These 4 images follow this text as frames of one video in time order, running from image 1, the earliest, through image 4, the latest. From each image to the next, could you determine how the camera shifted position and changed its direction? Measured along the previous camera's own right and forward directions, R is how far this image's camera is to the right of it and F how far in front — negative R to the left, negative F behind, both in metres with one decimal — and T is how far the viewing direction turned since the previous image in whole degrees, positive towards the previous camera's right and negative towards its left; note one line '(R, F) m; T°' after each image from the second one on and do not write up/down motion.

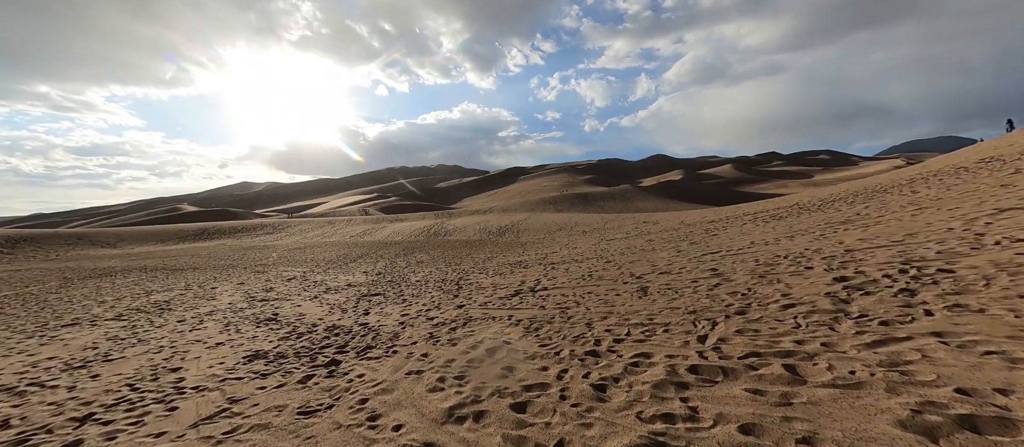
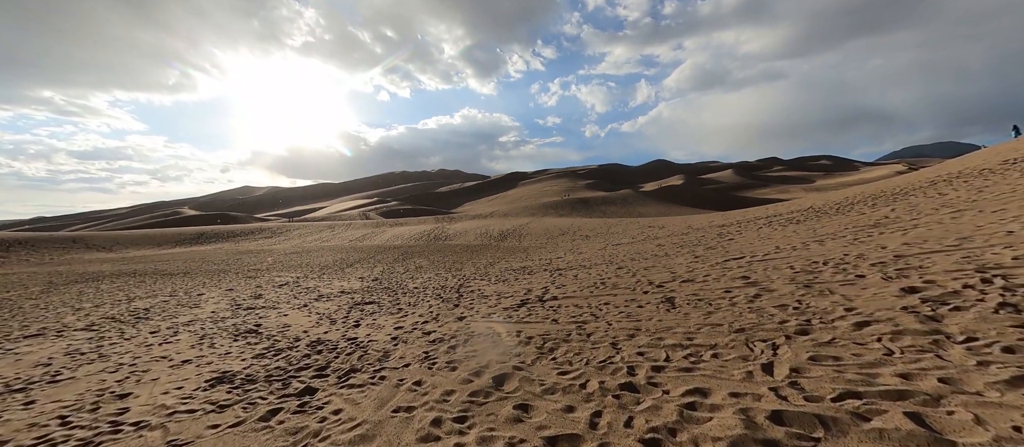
(-0.1, +0.9) m; 0°
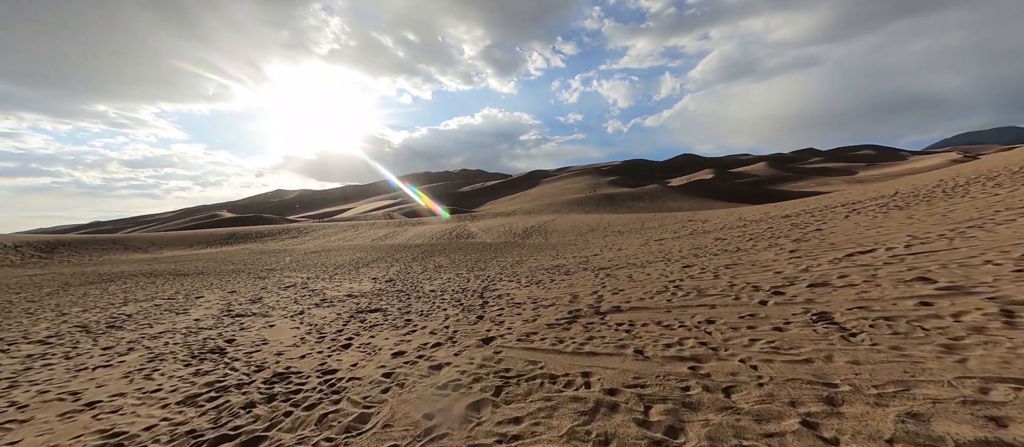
(-0.4, +2.4) m; -3°
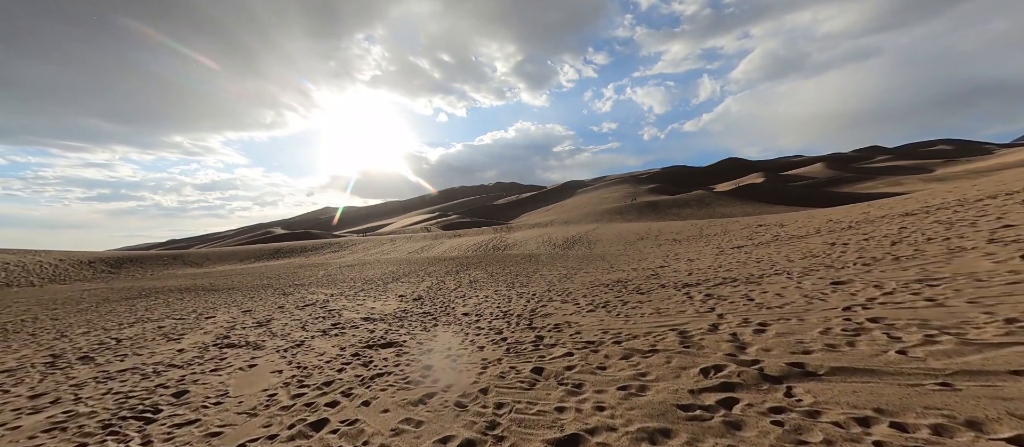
(-0.5, +2.7) m; -5°
